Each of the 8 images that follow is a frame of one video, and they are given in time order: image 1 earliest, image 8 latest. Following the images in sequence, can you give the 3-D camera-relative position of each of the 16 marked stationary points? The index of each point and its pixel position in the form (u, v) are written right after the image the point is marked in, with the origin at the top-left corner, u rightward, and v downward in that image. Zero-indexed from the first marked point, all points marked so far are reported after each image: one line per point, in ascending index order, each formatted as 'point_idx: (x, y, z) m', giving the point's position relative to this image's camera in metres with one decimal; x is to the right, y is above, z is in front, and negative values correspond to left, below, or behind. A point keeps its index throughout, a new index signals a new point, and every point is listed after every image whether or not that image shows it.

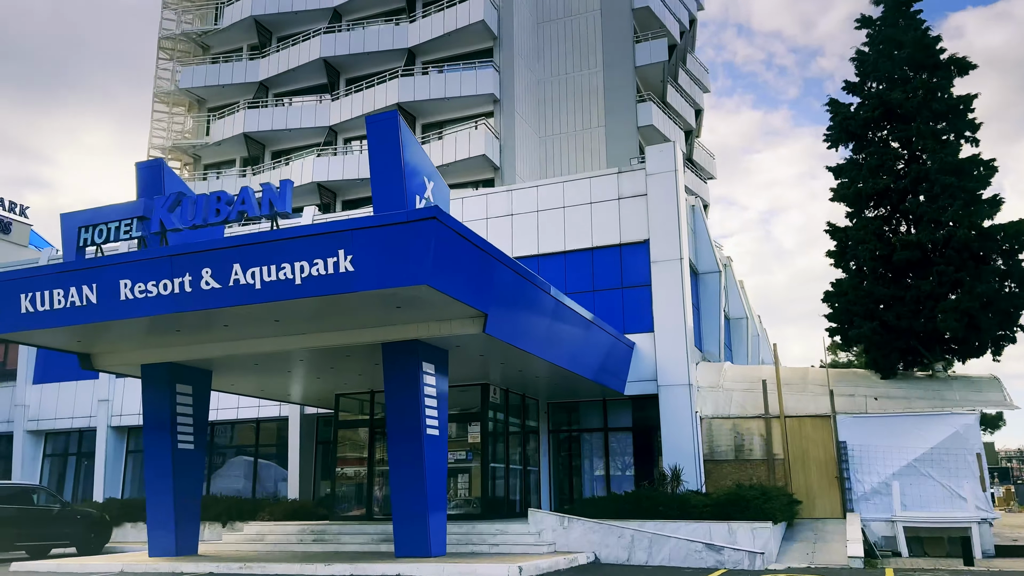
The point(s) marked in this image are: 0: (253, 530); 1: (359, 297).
0: (-6.0, -5.6, +19.0) m
1: (-2.4, -0.2, +12.9) m
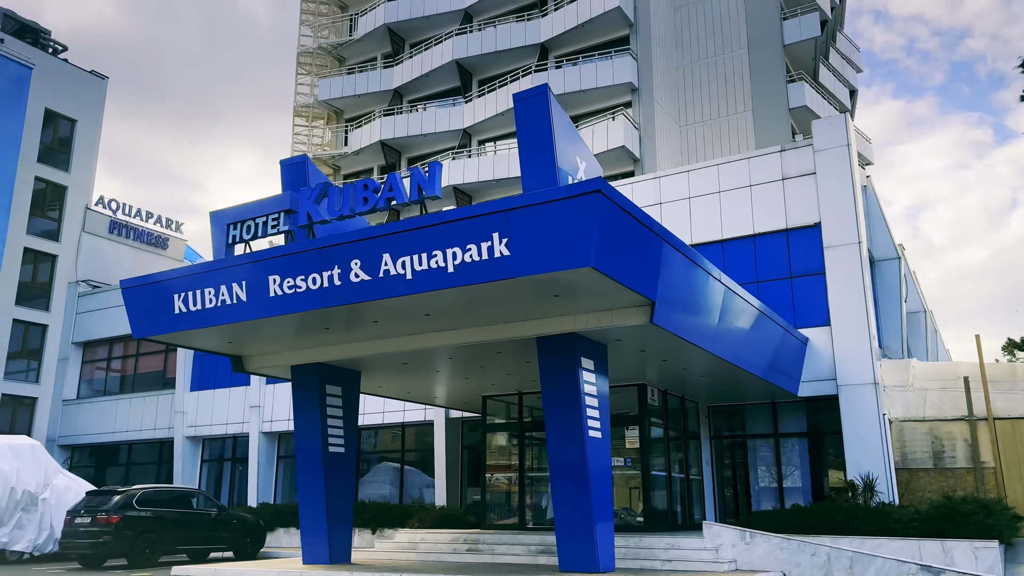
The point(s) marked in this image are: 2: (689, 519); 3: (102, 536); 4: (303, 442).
0: (-2.4, -5.6, +18.2) m
1: (+0.1, 0.0, +11.7) m
2: (+4.2, -5.5, +19.4) m
3: (-9.1, -5.5, +18.1) m
4: (-4.1, -3.0, +15.8) m
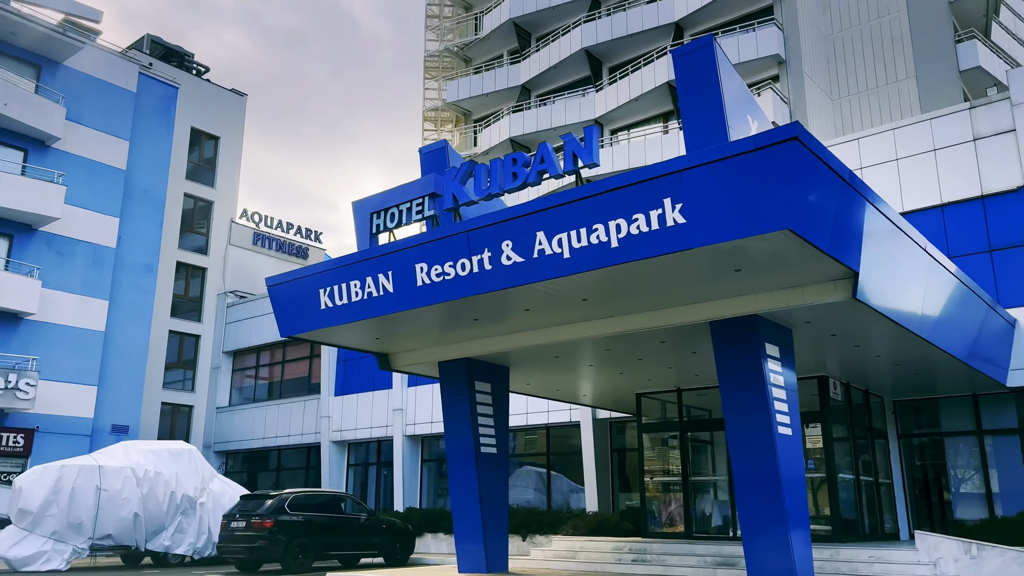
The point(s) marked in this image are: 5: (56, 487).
0: (+1.0, -5.4, +17.0) m
1: (+2.3, +0.4, +10.3) m
2: (+7.7, -5.1, +17.2) m
3: (-5.6, -5.6, +18.0) m
4: (-1.1, -2.8, +14.9) m
5: (-11.1, -4.8, +19.8) m
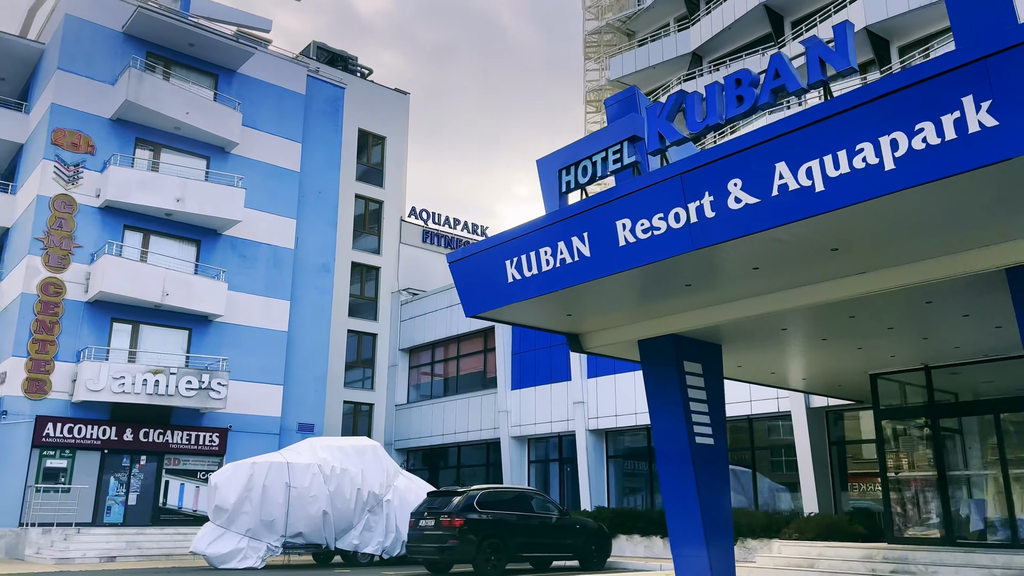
0: (+5.0, -4.7, +14.6) m
1: (+4.6, +1.0, +7.8) m
2: (+11.6, -4.1, +13.5) m
3: (-1.3, -5.2, +16.8) m
4: (+2.4, -2.3, +12.9) m
5: (-6.4, -4.7, +19.7) m
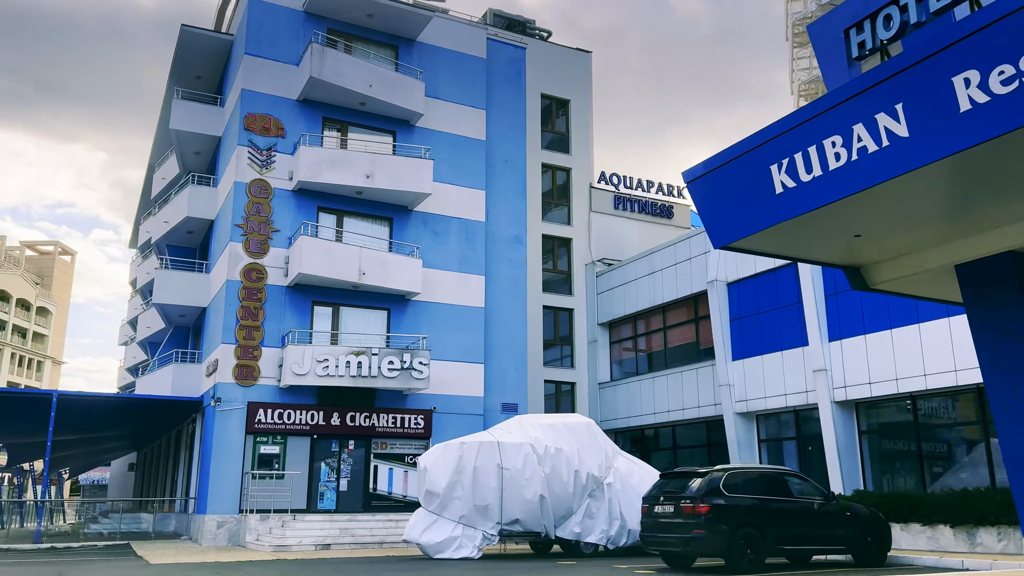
0: (+8.8, -3.4, +10.6) m
1: (+6.6, +2.2, +3.9) m
2: (+14.9, -2.4, +8.0) m
3: (+3.1, -4.2, +14.1) m
4: (+5.7, -1.1, +9.5) m
5: (-1.2, -4.0, +18.1) m
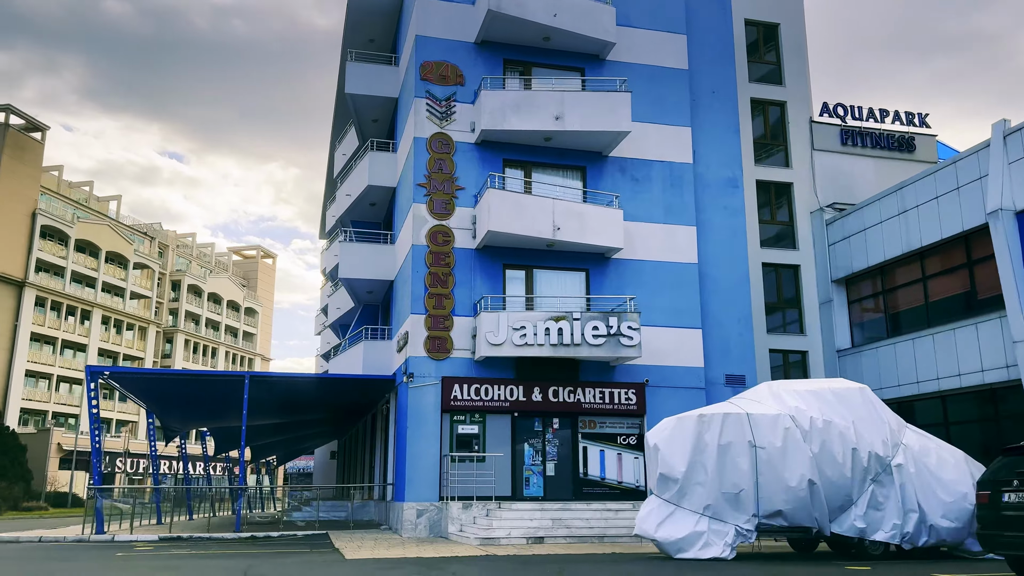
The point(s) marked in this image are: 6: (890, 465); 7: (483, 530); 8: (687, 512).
0: (+11.4, -1.8, +5.0) m
1: (+7.5, +3.5, -1.1) m
2: (+16.8, -0.5, +1.2) m
3: (+6.7, -2.8, +9.7) m
4: (+8.1, +0.2, +4.6) m
5: (+3.3, -2.8, +14.4) m
6: (+6.7, -3.1, +14.5) m
7: (-0.6, -5.3, +17.8) m
8: (+3.1, -3.9, +14.4) m
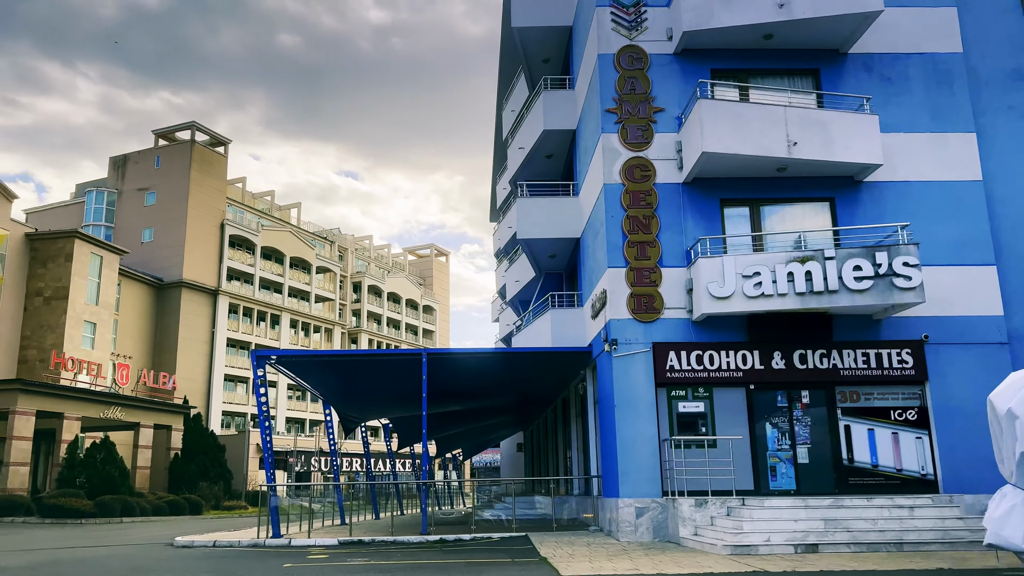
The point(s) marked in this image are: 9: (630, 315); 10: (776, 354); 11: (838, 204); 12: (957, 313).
0: (+12.5, 0.0, -1.5) m
1: (+7.2, +5.0, -6.6) m
2: (+17.0, +1.5, -6.3) m
3: (+9.0, -1.3, +4.0) m
4: (+9.1, +1.8, -1.2) m
5: (+6.6, -1.4, +9.4) m
6: (+10.0, -1.5, +8.8) m
7: (+3.6, -4.1, +13.5) m
8: (+6.5, -2.5, +9.4) m
9: (+2.4, -0.6, +16.9) m
10: (+5.4, -1.3, +16.5) m
11: (+7.0, +1.8, +17.5) m
12: (+9.2, -0.5, +17.1) m
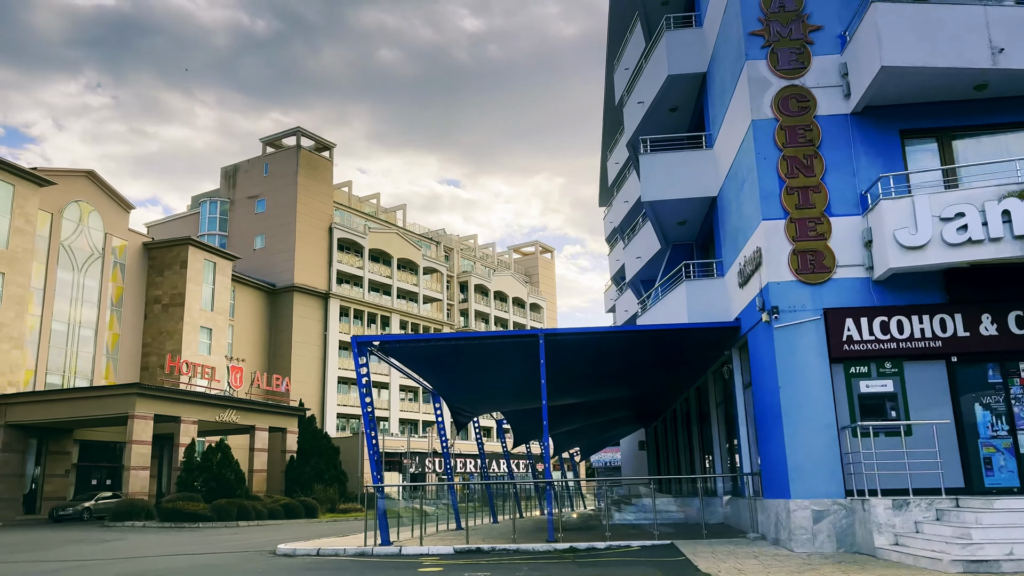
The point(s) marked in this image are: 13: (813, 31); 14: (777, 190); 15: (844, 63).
0: (+12.4, +1.1, -5.6) m
1: (+6.2, +5.9, -10.0) m
2: (+16.1, +2.8, -10.9) m
3: (+9.6, -0.3, +0.3) m
4: (+8.9, +2.8, -4.9) m
5: (+8.0, -0.4, +5.9) m
6: (+11.3, -0.5, +4.9) m
7: (+5.7, -3.3, +10.3) m
8: (+7.9, -1.6, +5.9) m
9: (+4.8, +0.2, +13.9) m
10: (+7.7, -0.4, +13.2) m
11: (+9.3, +2.8, +14.0) m
12: (+11.5, +0.5, +13.3) m
13: (+5.5, +4.7, +14.8) m
14: (+4.7, +1.7, +14.4) m
15: (+5.9, +4.0, +14.6) m
